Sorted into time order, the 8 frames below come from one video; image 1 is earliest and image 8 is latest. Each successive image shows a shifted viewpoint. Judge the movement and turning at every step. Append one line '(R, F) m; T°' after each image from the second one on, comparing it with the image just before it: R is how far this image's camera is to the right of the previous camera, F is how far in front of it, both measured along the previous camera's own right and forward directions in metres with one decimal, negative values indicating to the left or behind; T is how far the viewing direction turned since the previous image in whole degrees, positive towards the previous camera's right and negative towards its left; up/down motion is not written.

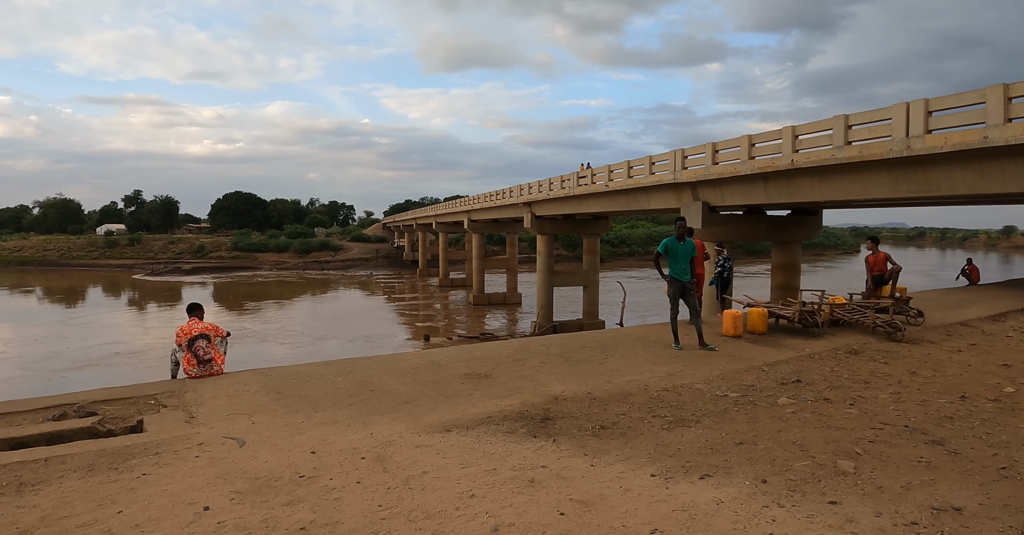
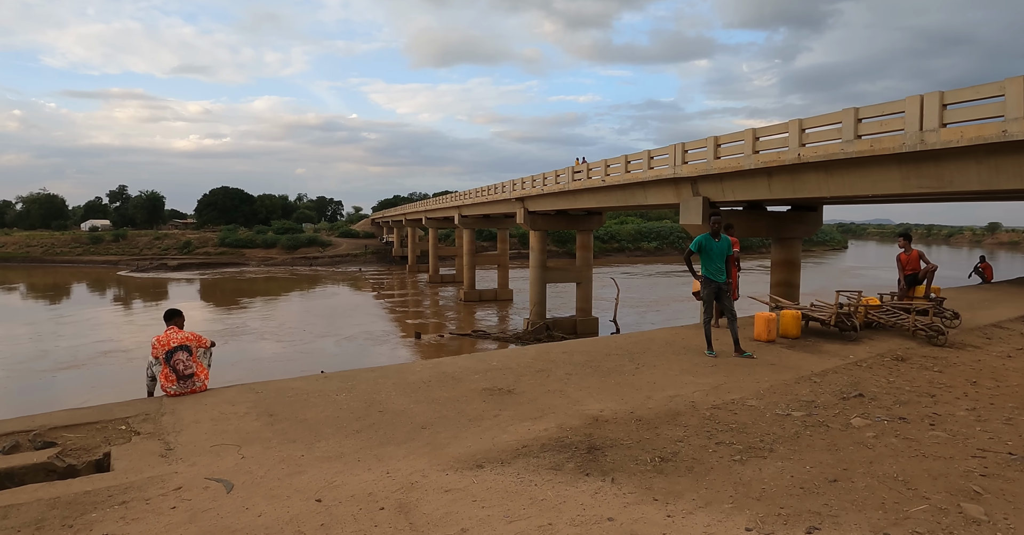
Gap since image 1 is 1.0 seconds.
(-0.3, +0.8) m; +1°
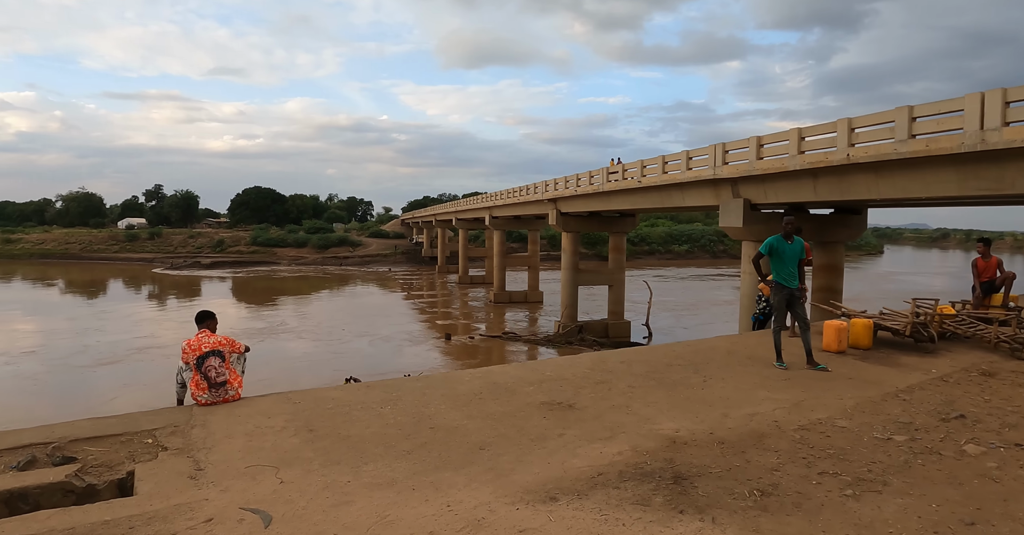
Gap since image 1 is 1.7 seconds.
(-0.3, +0.5) m; -2°
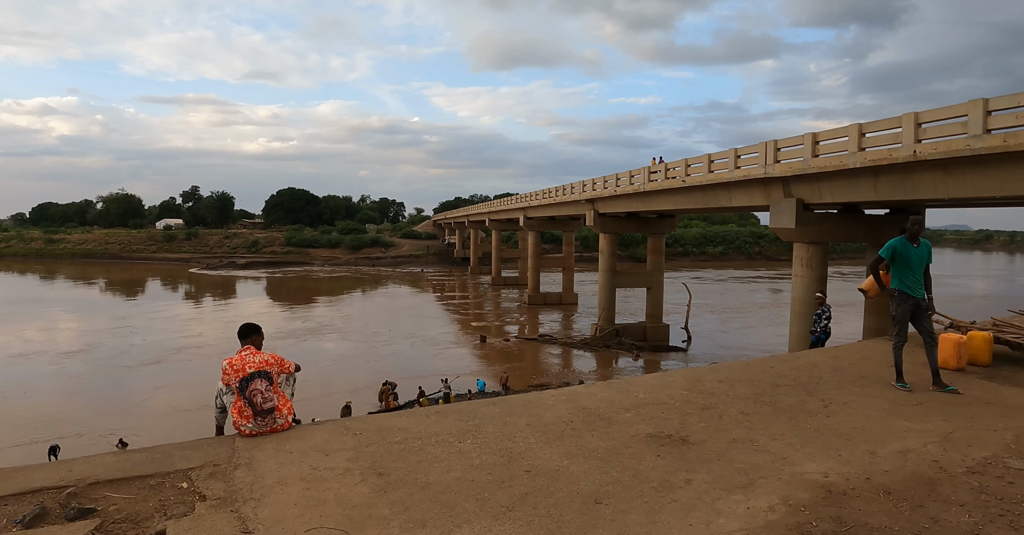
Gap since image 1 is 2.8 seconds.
(-0.5, +0.8) m; -3°
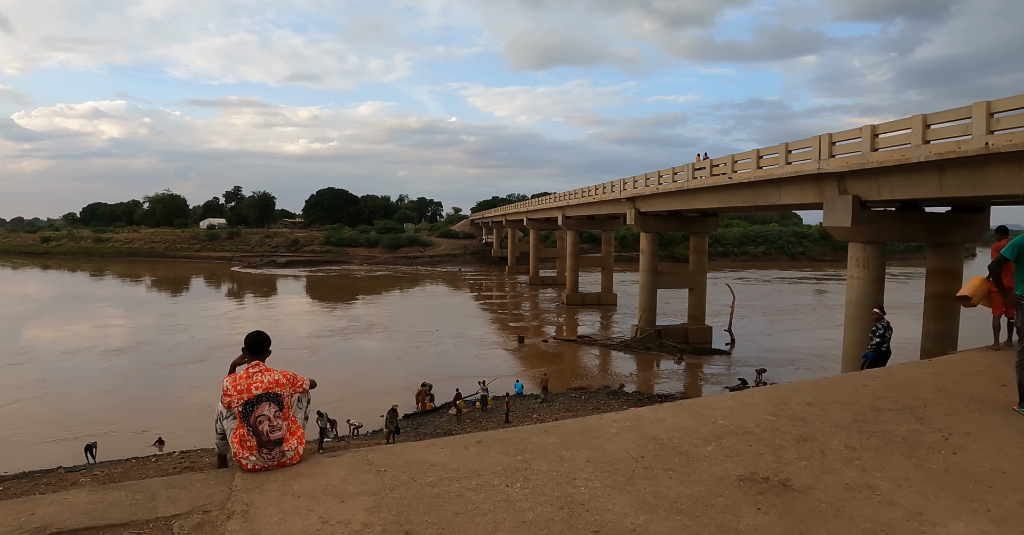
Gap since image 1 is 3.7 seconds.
(-0.1, +0.7) m; -3°
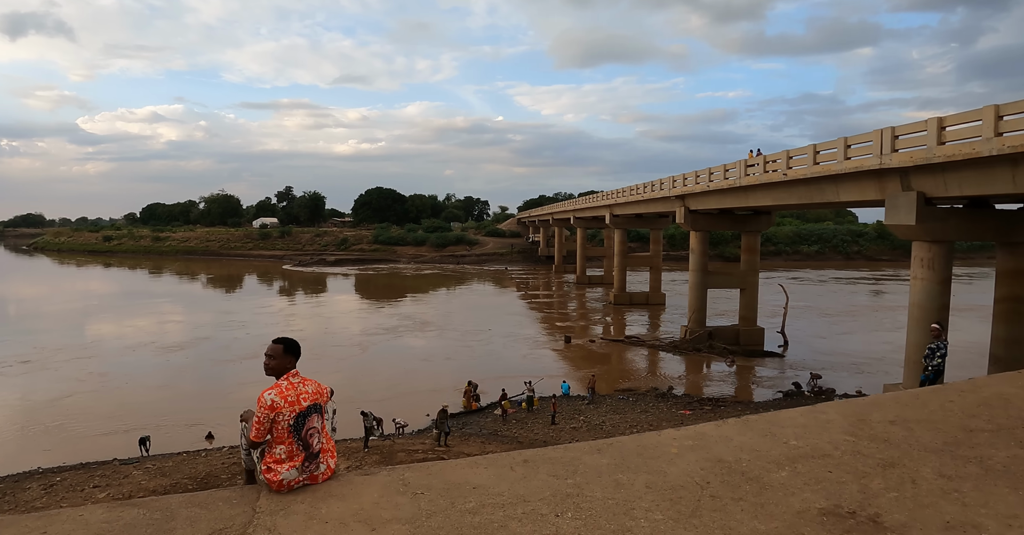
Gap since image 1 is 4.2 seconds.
(0.0, +0.3) m; -4°
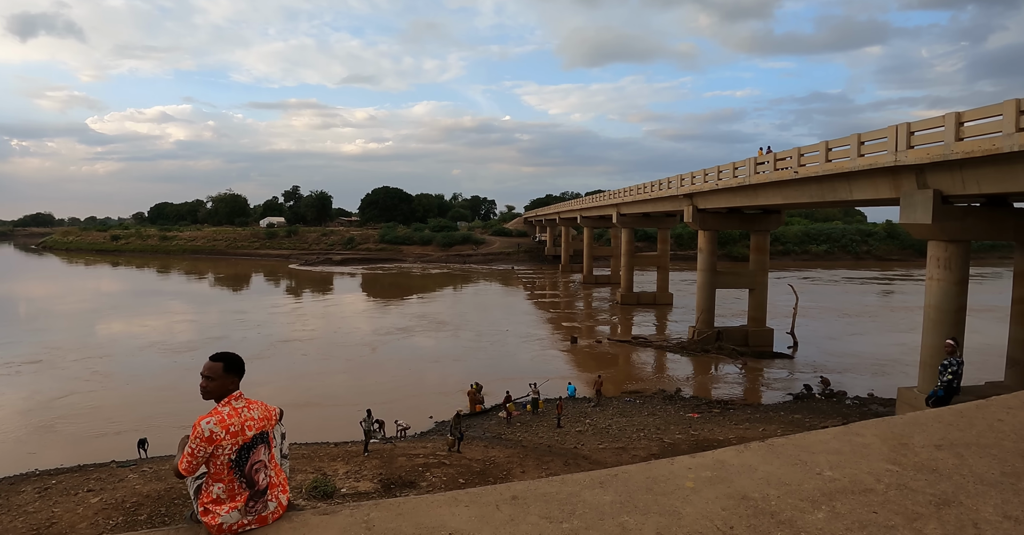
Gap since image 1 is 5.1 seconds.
(+0.1, +0.5) m; -1°
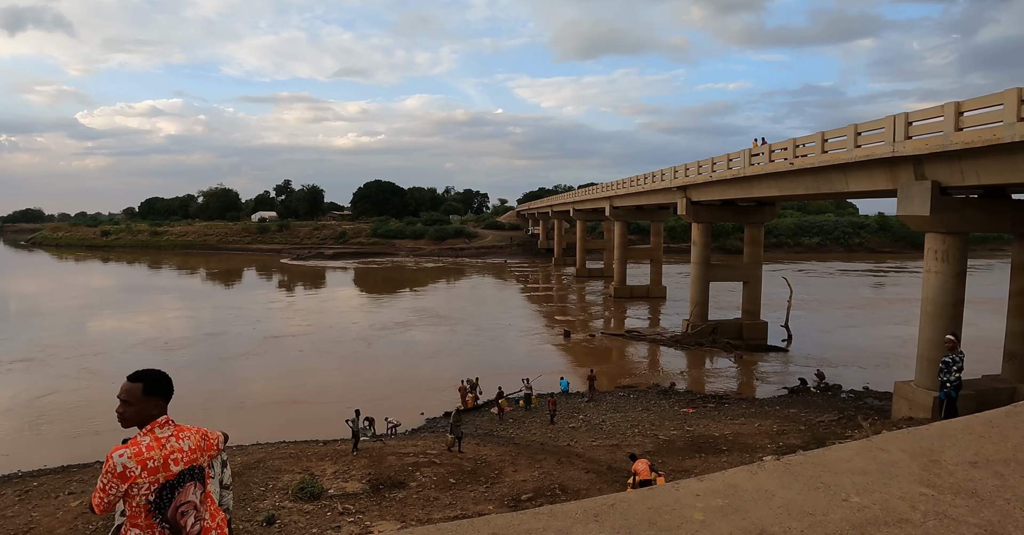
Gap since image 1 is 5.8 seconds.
(+0.1, +0.4) m; +1°
